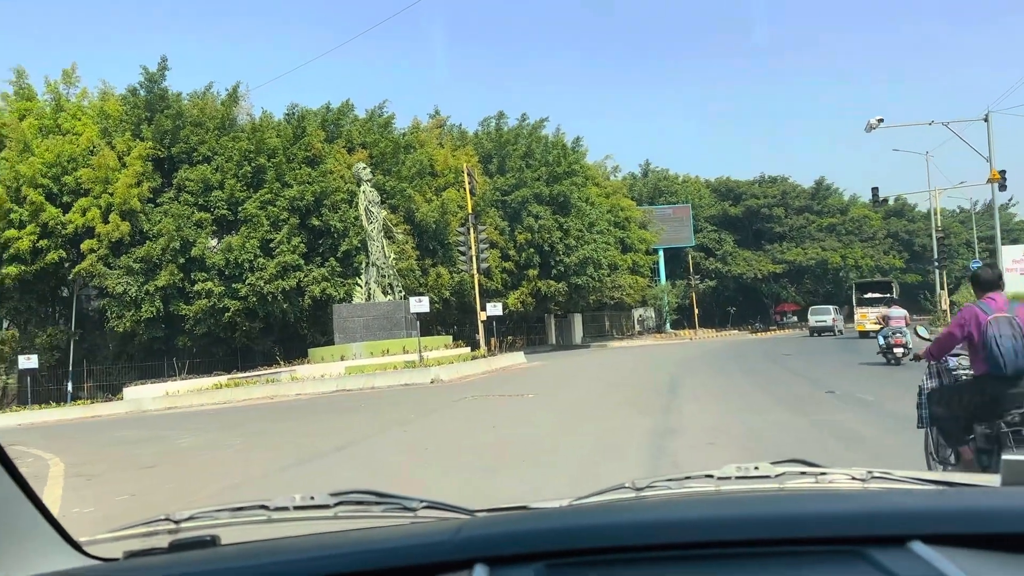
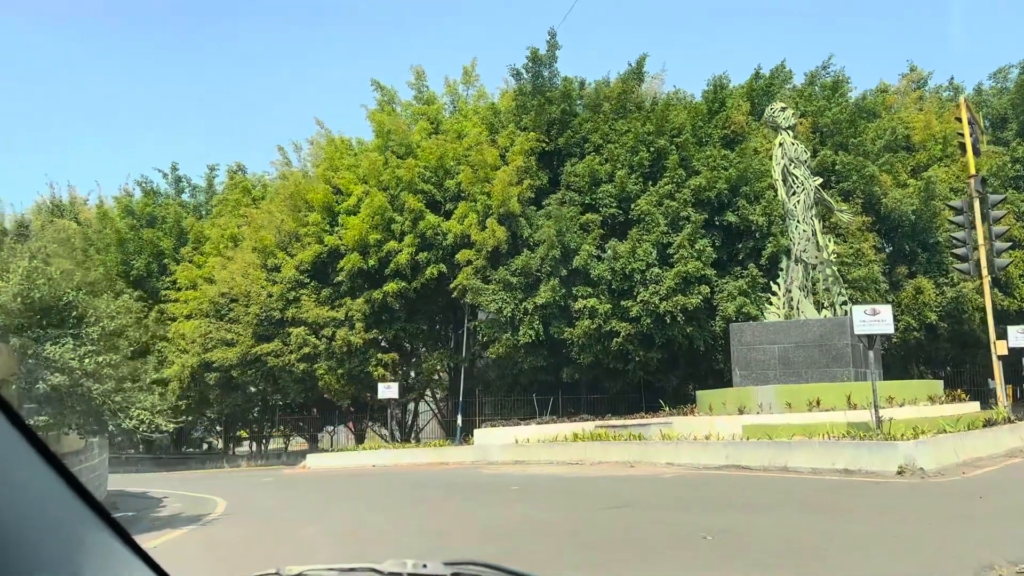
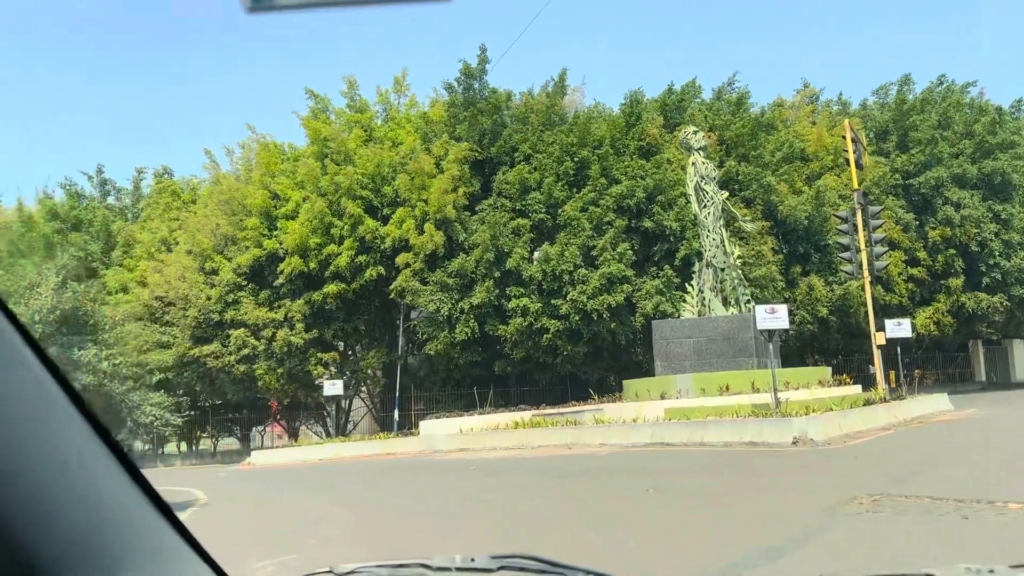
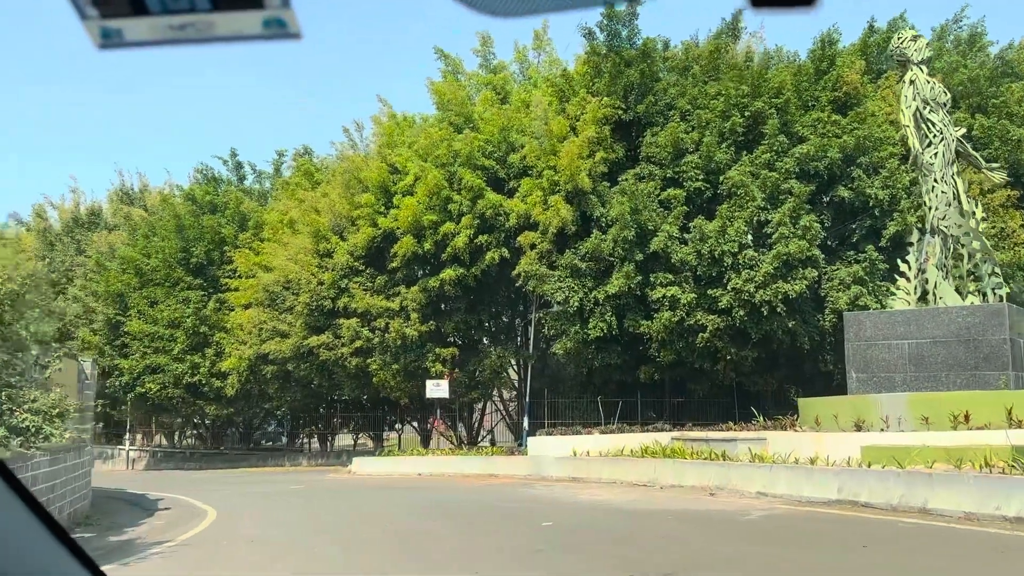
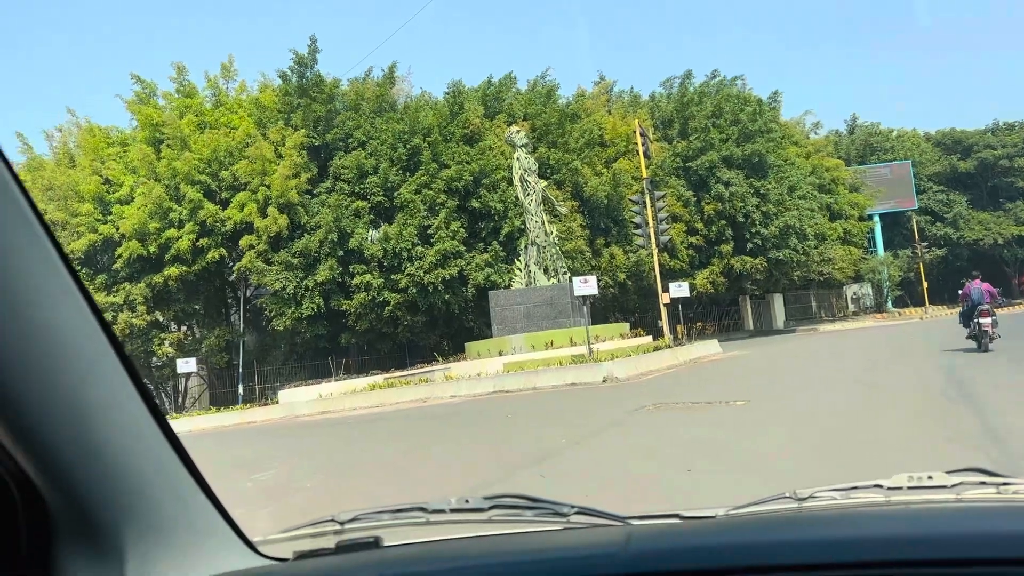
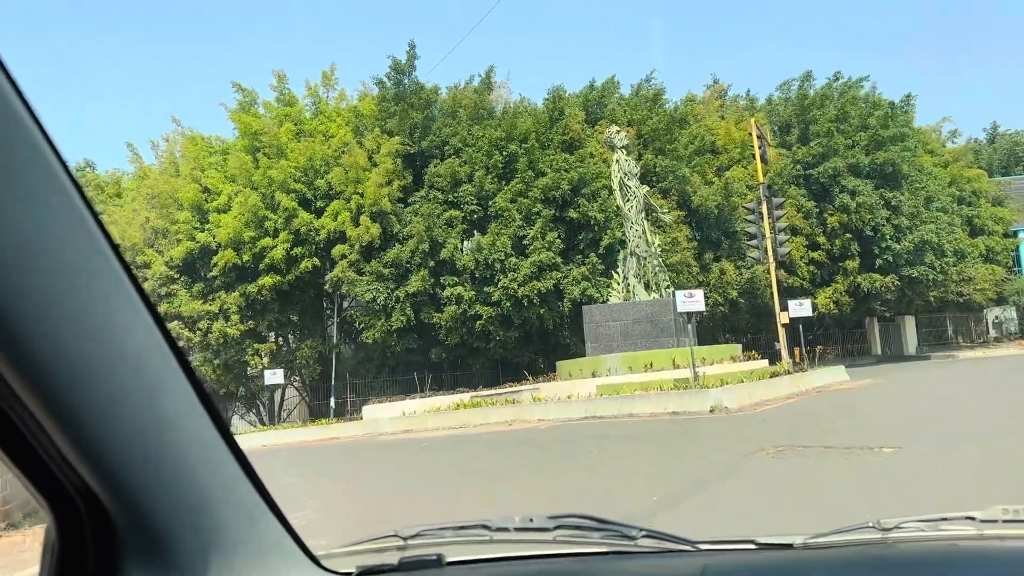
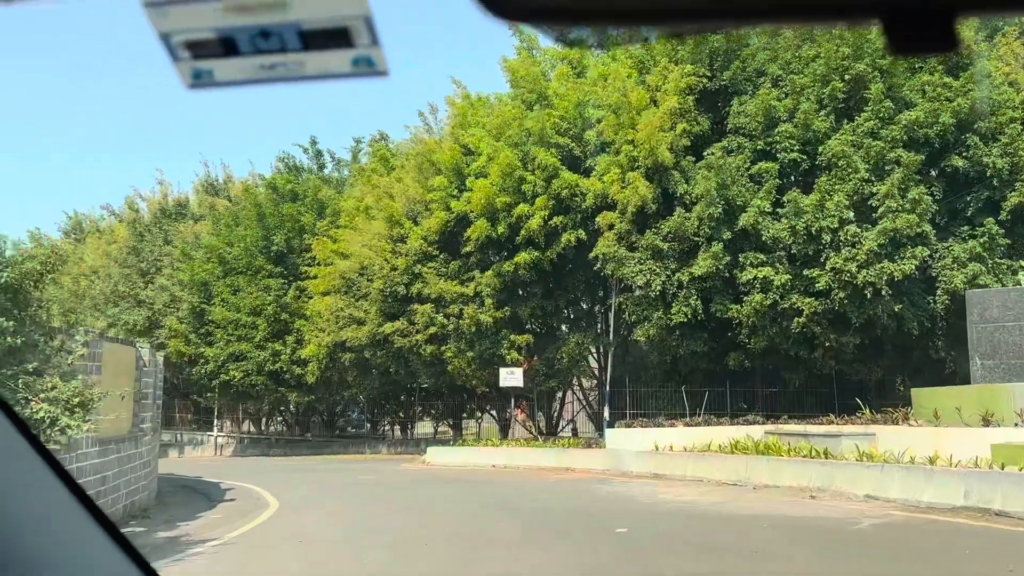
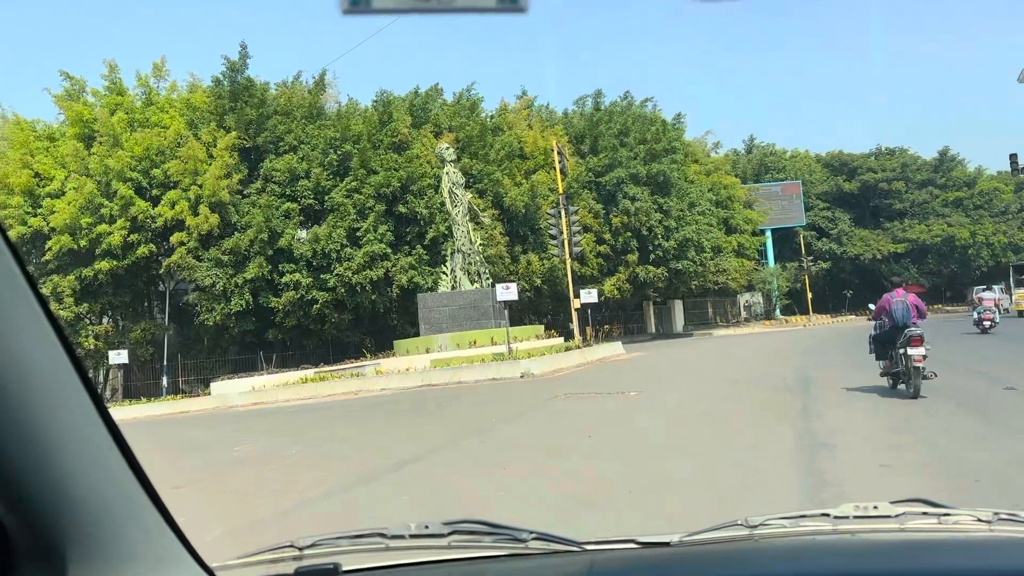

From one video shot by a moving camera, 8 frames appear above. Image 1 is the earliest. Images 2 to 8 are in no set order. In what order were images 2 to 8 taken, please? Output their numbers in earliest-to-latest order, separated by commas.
8, 5, 6, 3, 2, 4, 7
